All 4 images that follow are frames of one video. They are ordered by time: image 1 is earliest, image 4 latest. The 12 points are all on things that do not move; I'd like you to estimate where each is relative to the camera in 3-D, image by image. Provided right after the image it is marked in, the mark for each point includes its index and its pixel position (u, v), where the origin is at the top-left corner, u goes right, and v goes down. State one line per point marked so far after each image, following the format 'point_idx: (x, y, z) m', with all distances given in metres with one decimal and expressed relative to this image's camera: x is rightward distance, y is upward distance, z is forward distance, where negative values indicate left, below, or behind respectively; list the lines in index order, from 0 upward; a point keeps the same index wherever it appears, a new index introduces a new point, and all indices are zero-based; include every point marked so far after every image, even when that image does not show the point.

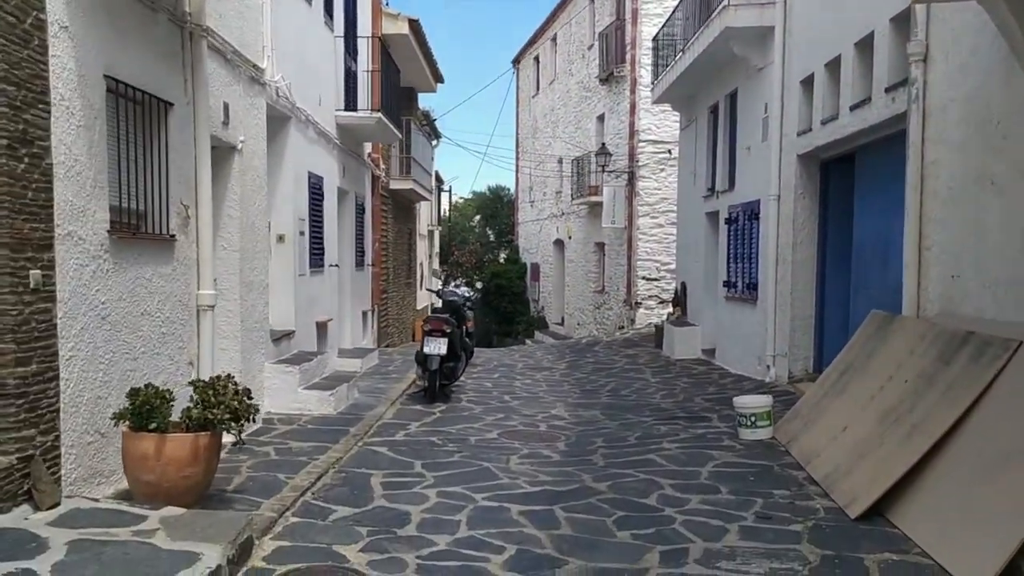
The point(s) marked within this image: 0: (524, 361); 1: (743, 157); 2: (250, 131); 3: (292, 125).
0: (+0.2, -1.1, +14.4) m
1: (+2.8, +1.6, +11.3) m
2: (-2.1, +1.3, +7.5) m
3: (-2.1, +1.6, +8.9) m
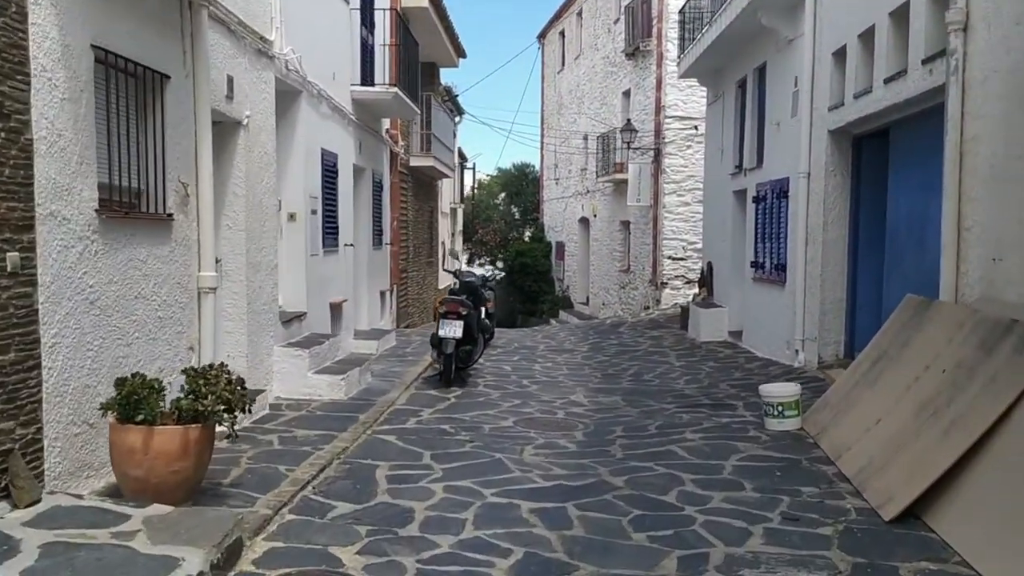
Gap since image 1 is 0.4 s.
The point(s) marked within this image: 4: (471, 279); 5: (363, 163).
0: (+0.5, -0.8, +14.1) m
1: (+3.1, +1.8, +10.9) m
2: (-2.0, +1.4, +7.2) m
3: (-1.9, +1.7, +8.7) m
4: (-0.4, +0.1, +9.8) m
5: (-1.8, +1.5, +11.4) m
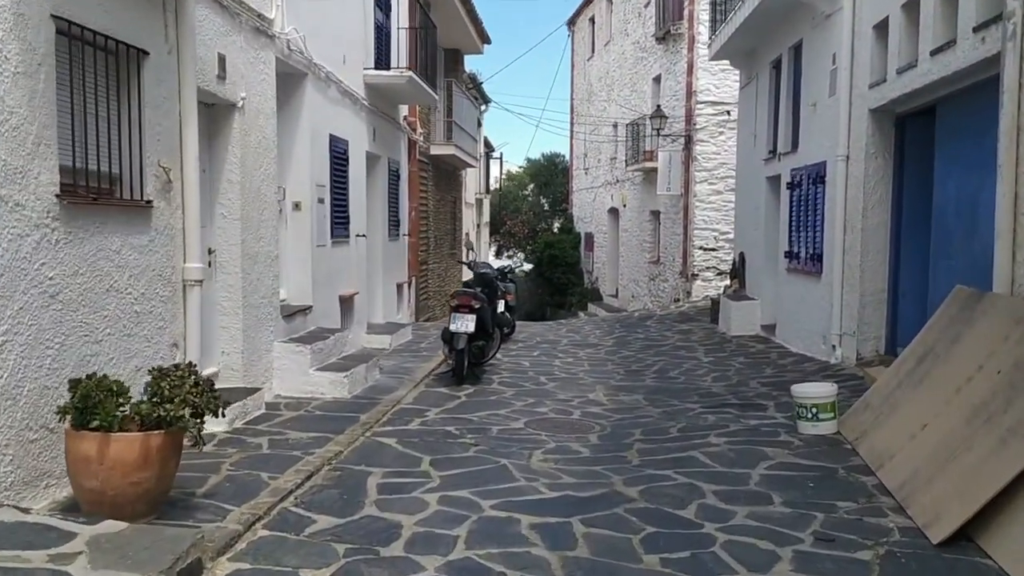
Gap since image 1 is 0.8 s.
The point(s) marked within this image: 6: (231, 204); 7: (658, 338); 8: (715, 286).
0: (+0.8, -0.7, +13.6) m
1: (+3.3, +1.9, +10.3) m
2: (-1.9, +1.5, +6.8) m
3: (-1.8, +1.8, +8.2) m
4: (-0.3, +0.2, +9.3) m
5: (-1.6, +1.6, +11.0) m
6: (-2.0, +0.6, +6.5) m
7: (+2.0, -0.7, +12.9) m
8: (+4.0, 0.0, +18.3) m
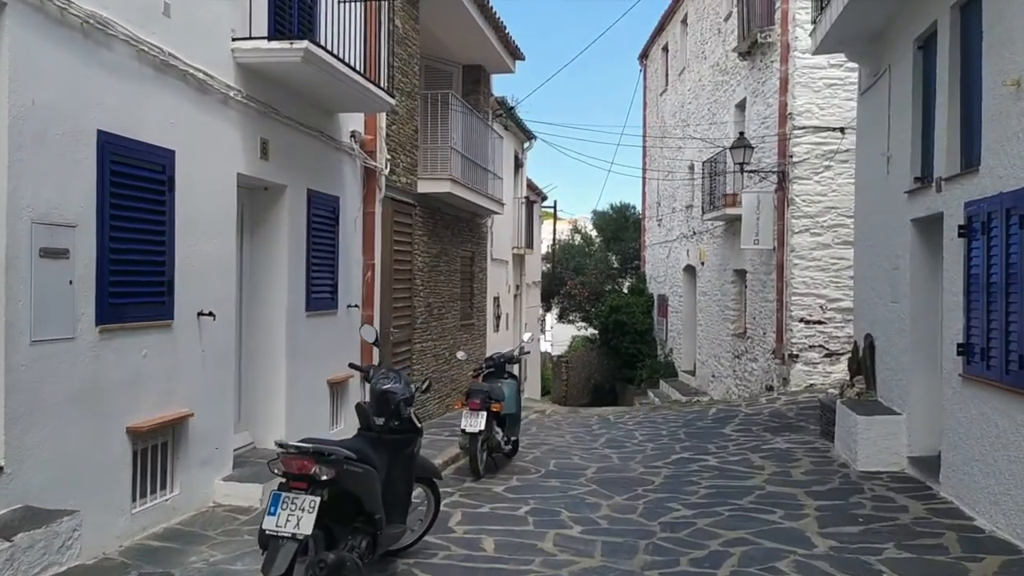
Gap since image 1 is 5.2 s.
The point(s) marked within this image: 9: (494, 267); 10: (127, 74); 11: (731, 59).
0: (+0.9, -1.7, +9.0) m
1: (+3.0, +1.1, +5.7) m
2: (-2.4, +0.9, +2.7) m
3: (-2.2, +1.2, +4.1) m
4: (-0.6, -0.5, +4.9) m
5: (-1.8, +0.8, +6.9) m
6: (-2.6, +0.1, +2.4) m
7: (+2.0, -1.6, +8.2) m
8: (+4.5, -1.2, +13.5) m
9: (-0.3, +0.4, +15.8) m
10: (-2.1, +1.2, +5.0) m
11: (+4.0, +4.2, +16.9) m
